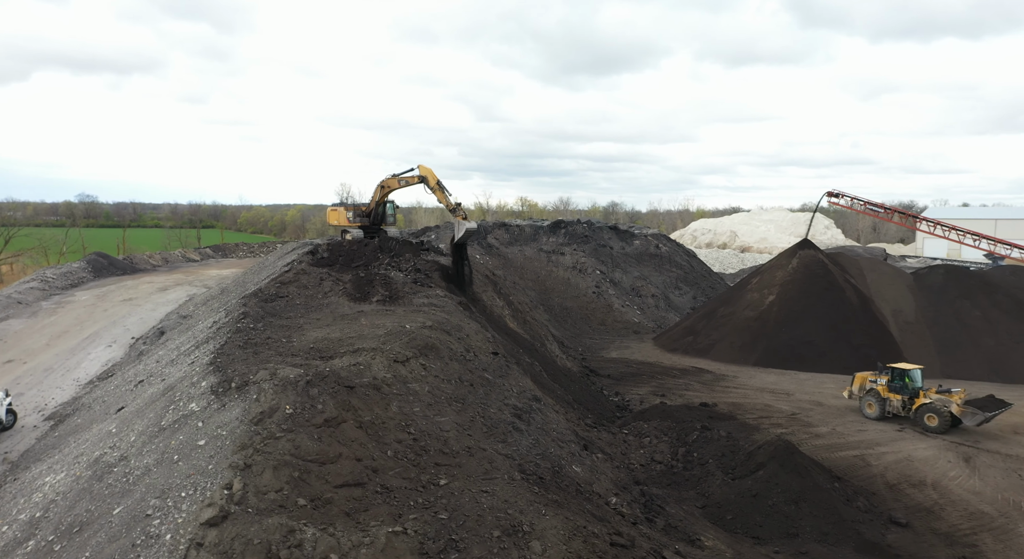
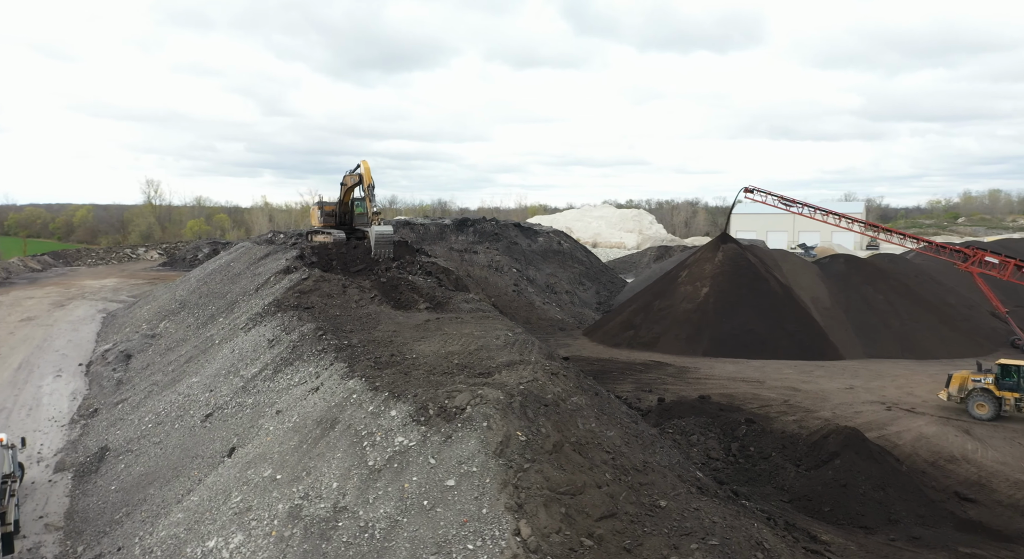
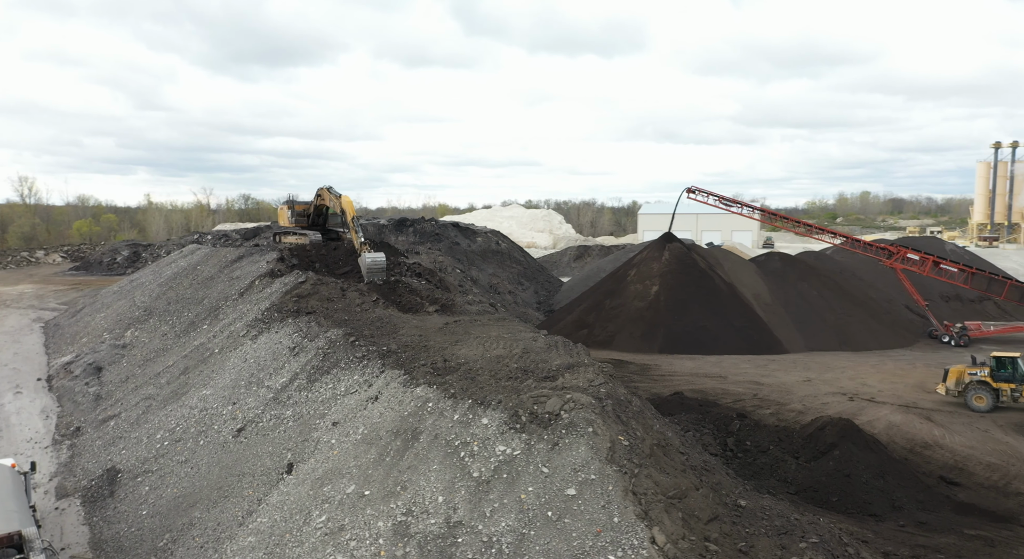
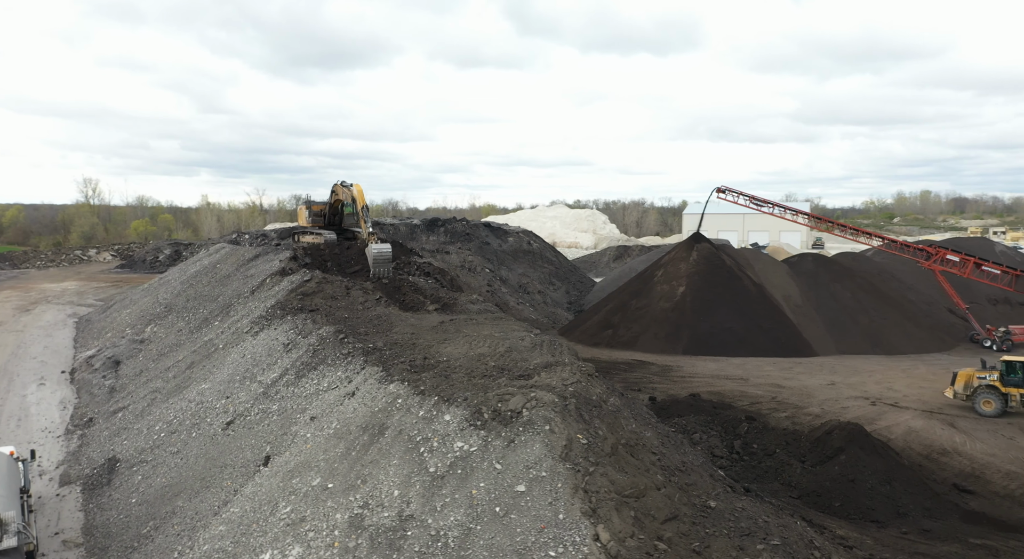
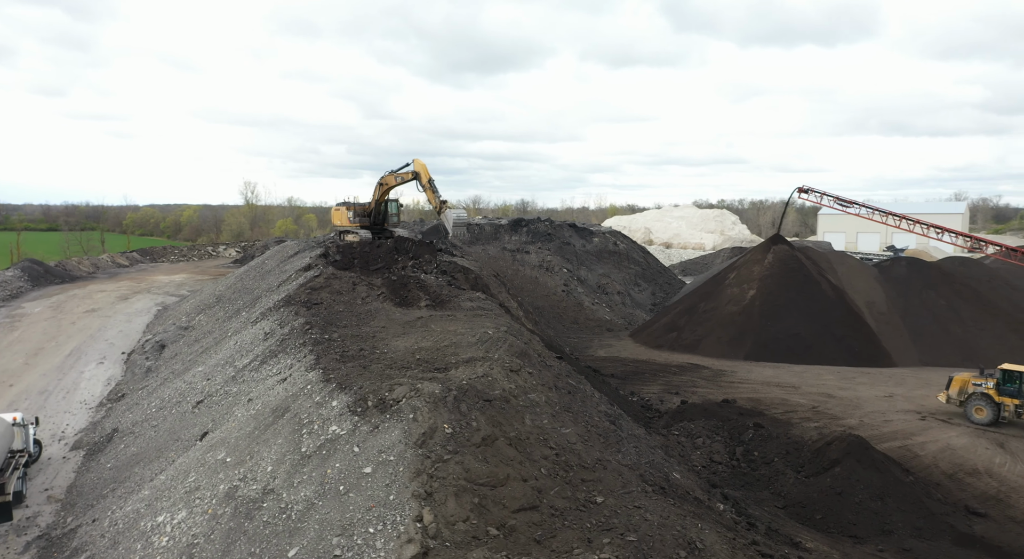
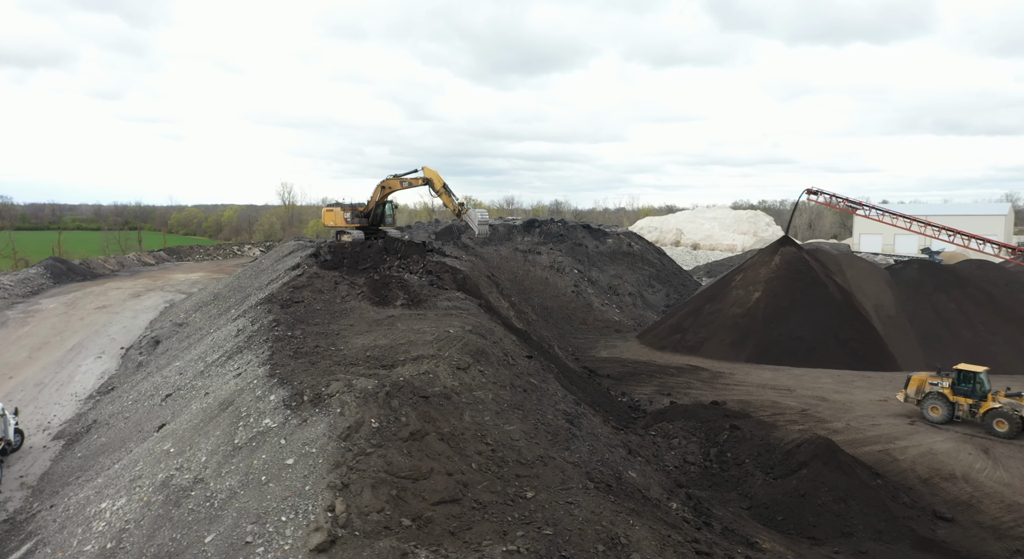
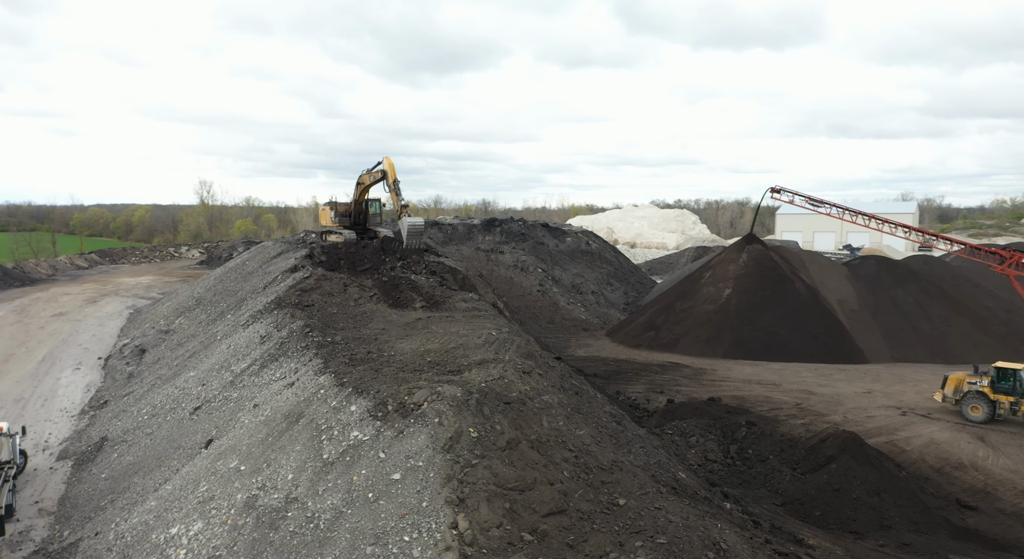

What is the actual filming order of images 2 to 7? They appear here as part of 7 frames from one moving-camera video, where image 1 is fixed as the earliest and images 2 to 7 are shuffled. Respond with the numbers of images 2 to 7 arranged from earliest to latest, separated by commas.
6, 5, 7, 2, 4, 3
